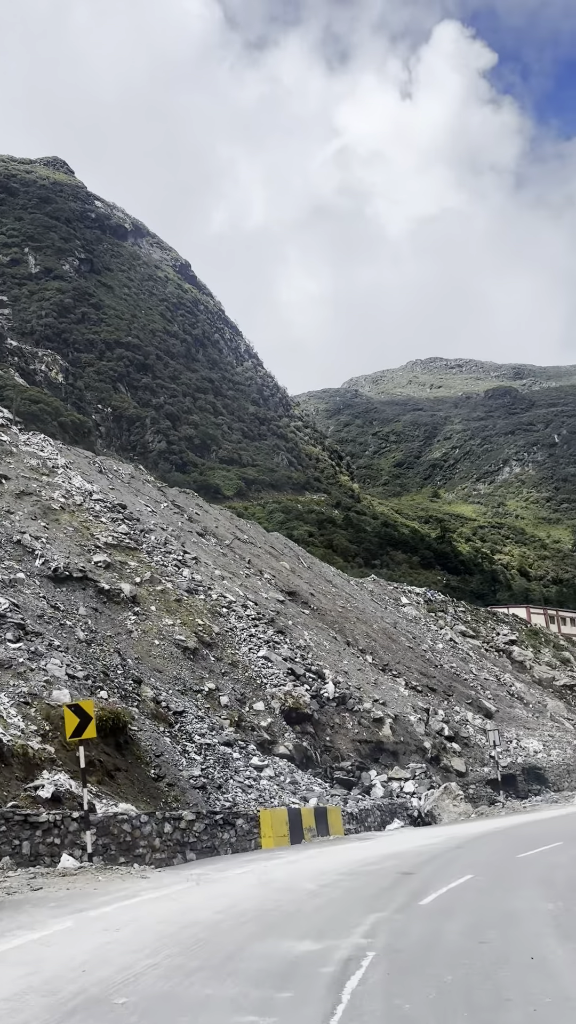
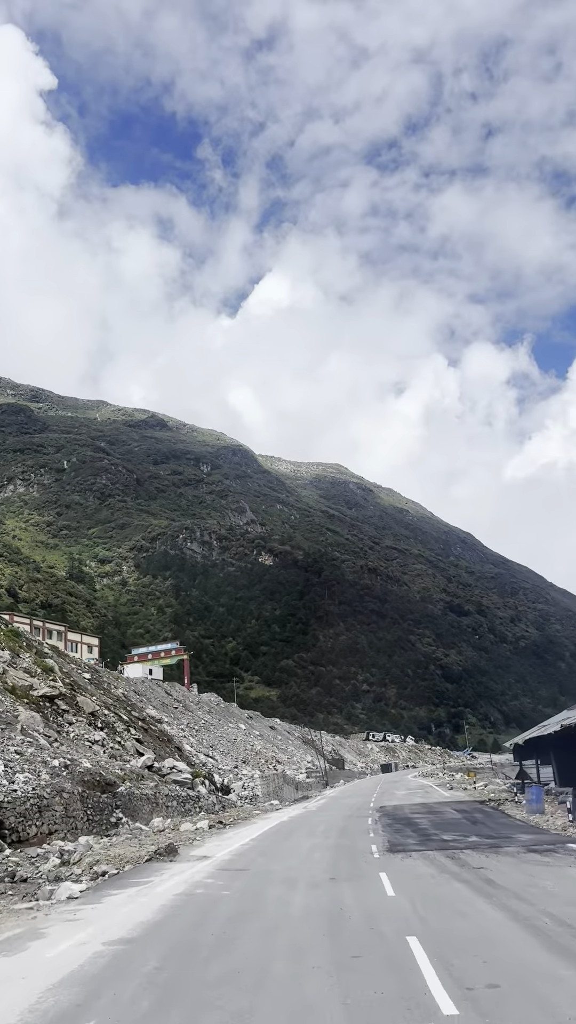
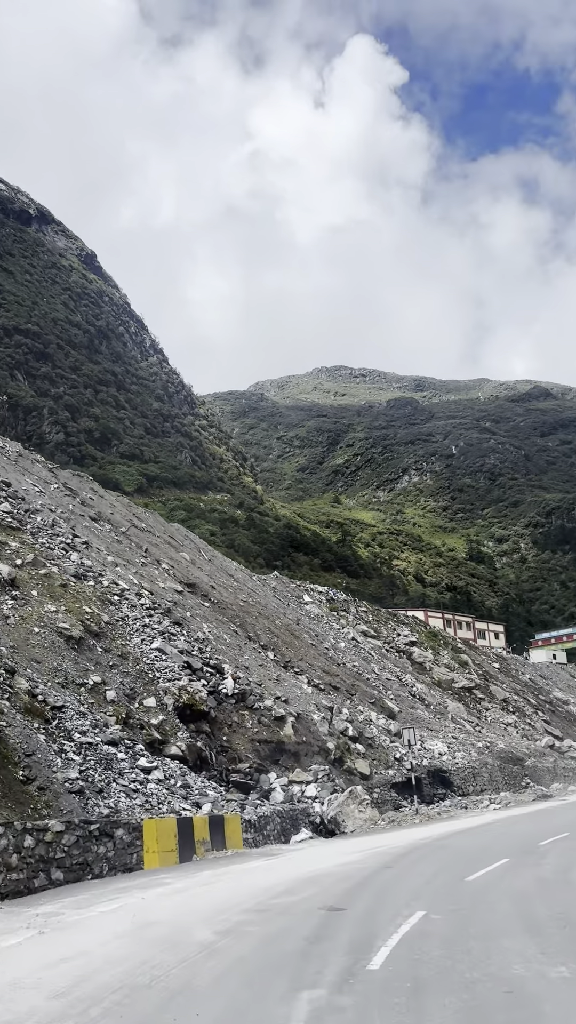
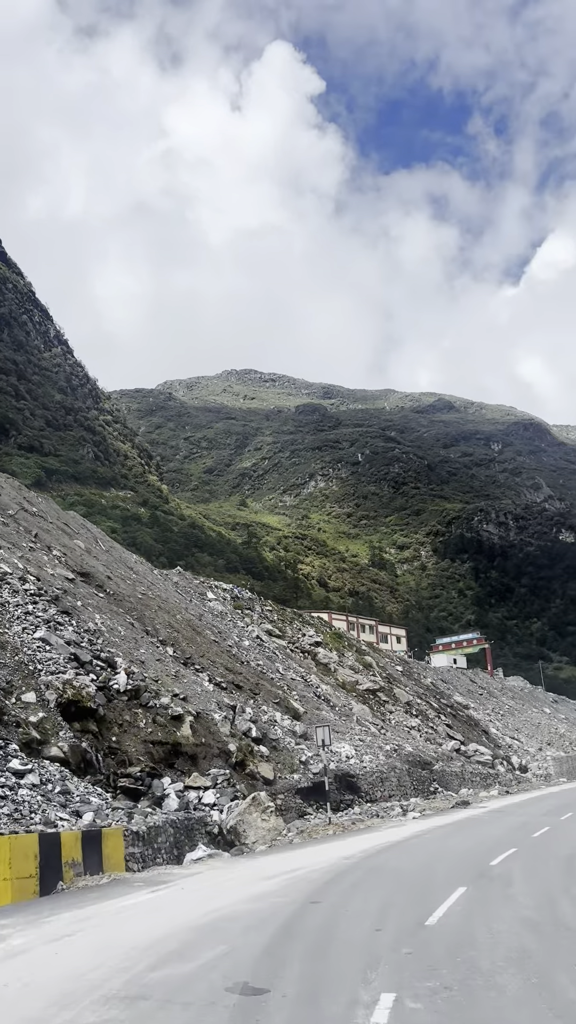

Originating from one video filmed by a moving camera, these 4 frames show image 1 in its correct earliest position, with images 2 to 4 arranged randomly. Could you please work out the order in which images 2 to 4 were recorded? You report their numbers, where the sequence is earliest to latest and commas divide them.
3, 4, 2
